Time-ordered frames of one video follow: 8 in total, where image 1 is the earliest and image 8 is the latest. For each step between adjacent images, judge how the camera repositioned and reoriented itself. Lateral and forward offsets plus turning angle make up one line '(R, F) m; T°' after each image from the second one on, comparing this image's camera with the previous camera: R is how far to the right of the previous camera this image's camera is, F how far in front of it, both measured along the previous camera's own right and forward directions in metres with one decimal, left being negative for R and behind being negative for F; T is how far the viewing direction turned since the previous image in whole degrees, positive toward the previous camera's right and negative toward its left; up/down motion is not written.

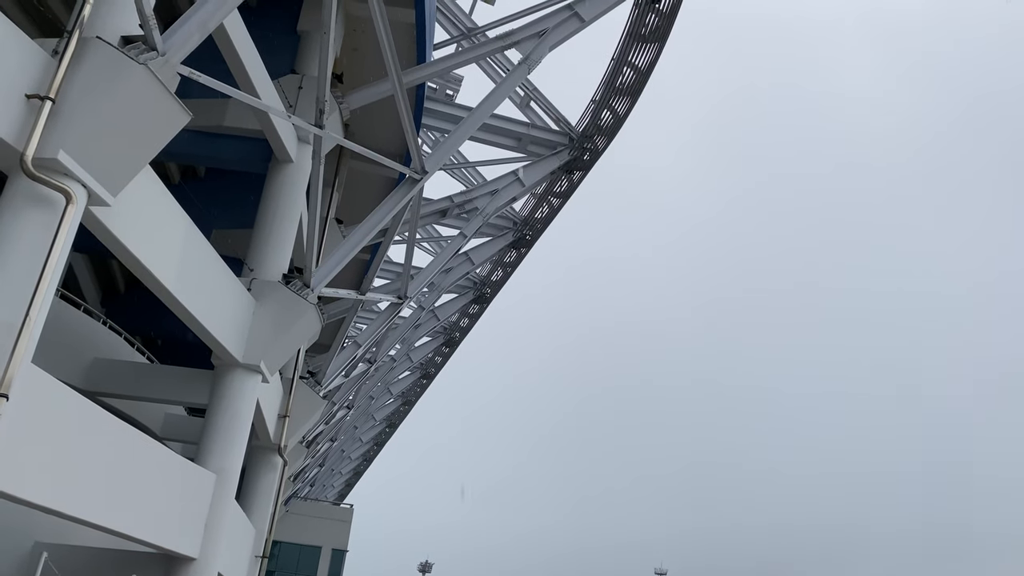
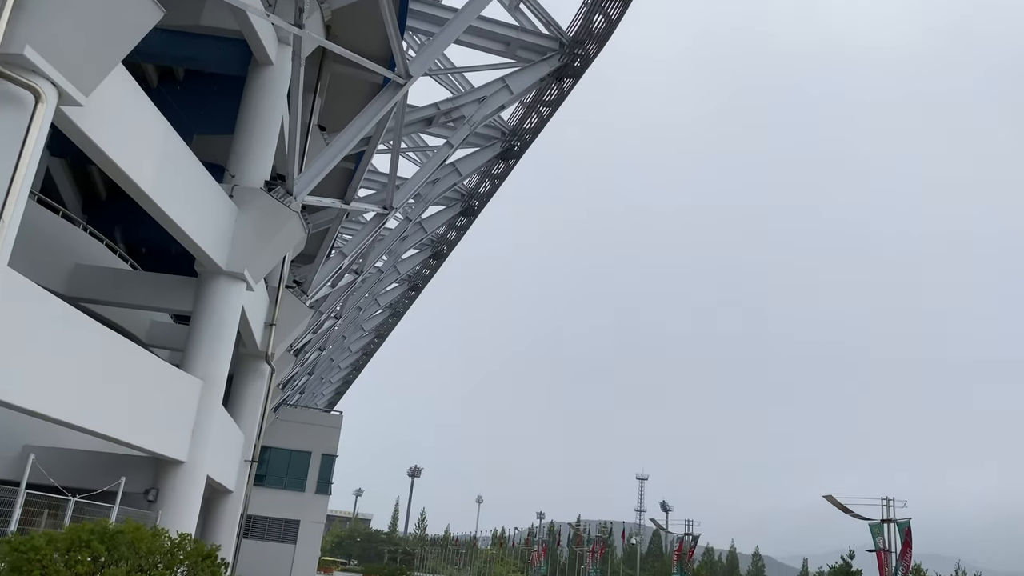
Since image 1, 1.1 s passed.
(0.0, +0.1) m; +1°
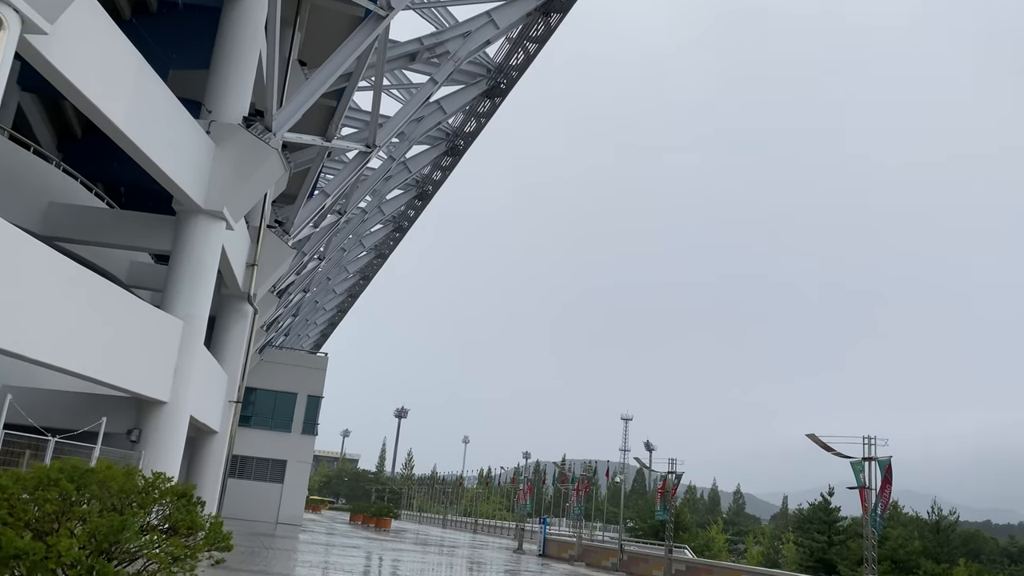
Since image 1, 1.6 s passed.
(0.0, +0.2) m; +1°
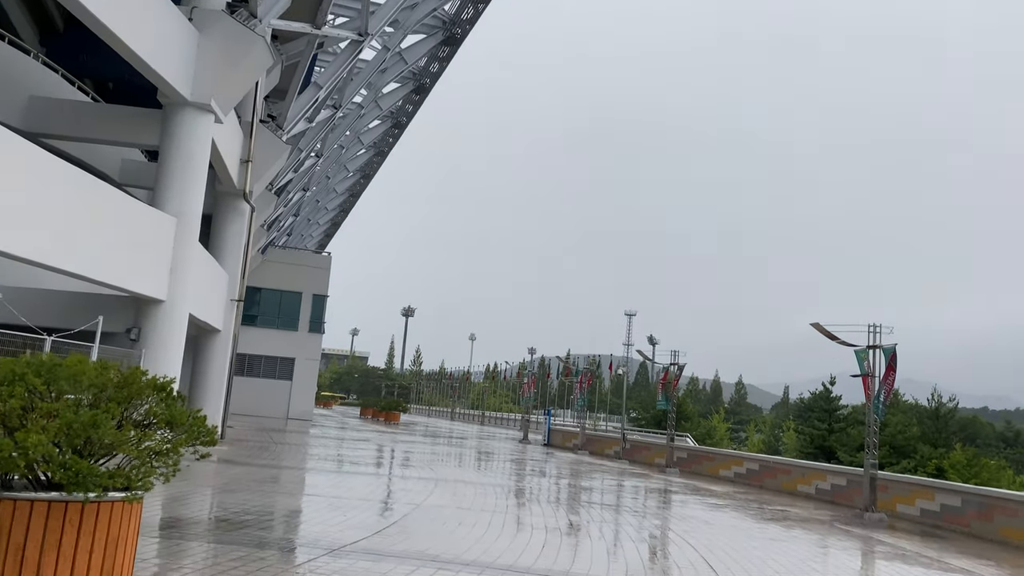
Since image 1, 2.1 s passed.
(+0.1, +0.3) m; 0°
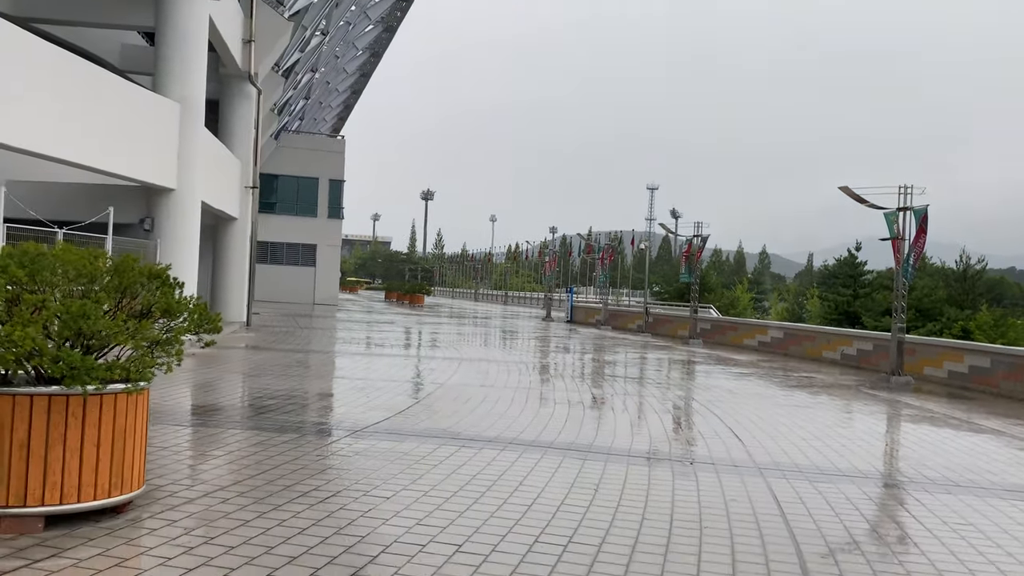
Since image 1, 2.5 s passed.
(0.0, +0.3) m; -2°
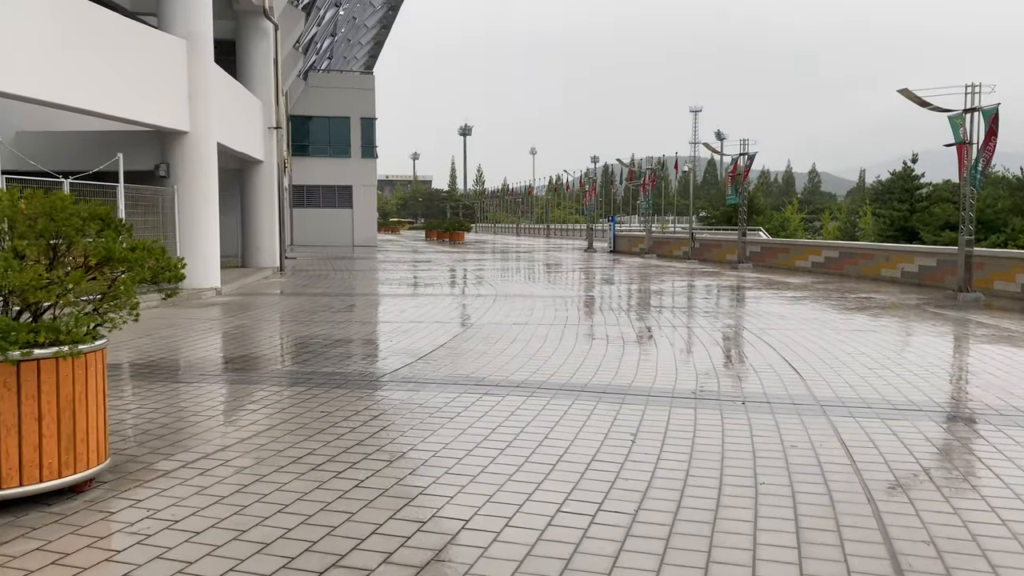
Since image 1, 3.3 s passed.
(+0.2, +0.7) m; -3°
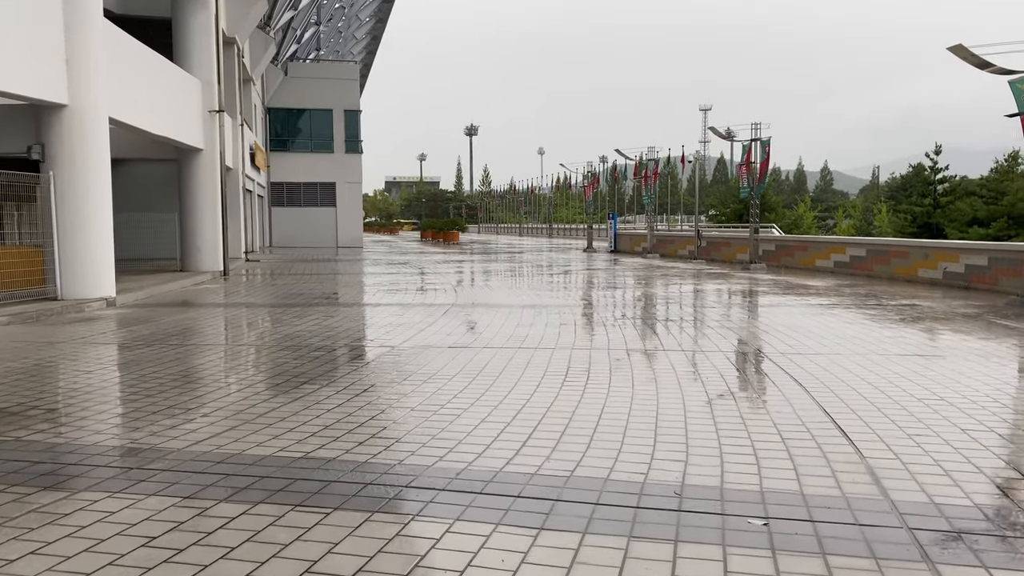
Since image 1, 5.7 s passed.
(+0.7, +2.6) m; -1°
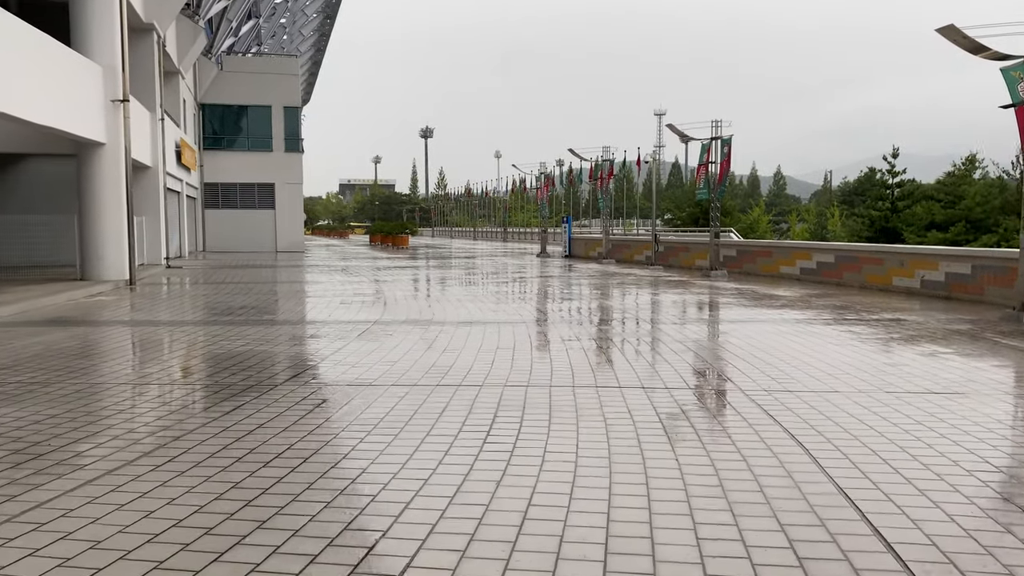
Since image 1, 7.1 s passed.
(+0.3, +1.5) m; +3°
